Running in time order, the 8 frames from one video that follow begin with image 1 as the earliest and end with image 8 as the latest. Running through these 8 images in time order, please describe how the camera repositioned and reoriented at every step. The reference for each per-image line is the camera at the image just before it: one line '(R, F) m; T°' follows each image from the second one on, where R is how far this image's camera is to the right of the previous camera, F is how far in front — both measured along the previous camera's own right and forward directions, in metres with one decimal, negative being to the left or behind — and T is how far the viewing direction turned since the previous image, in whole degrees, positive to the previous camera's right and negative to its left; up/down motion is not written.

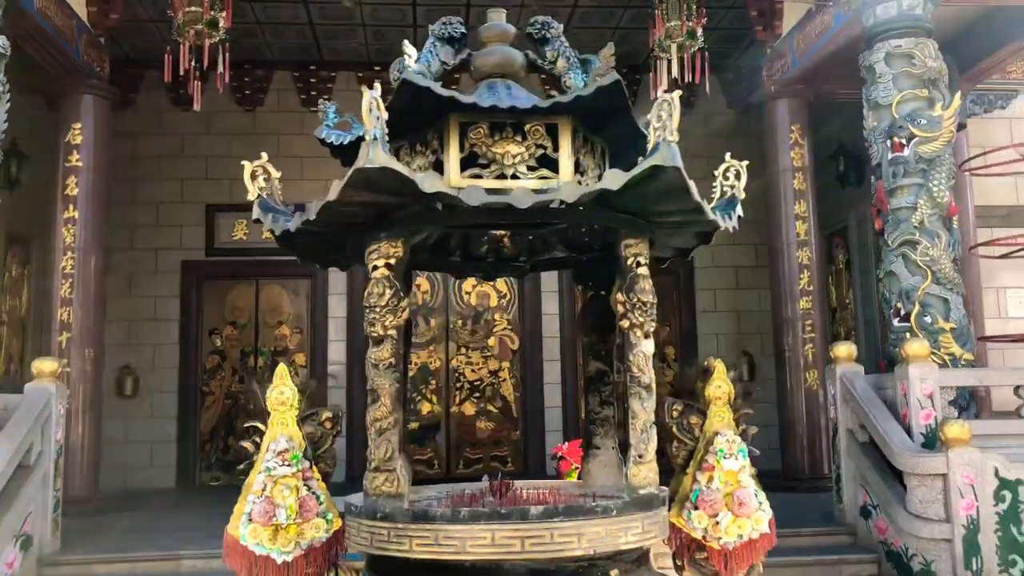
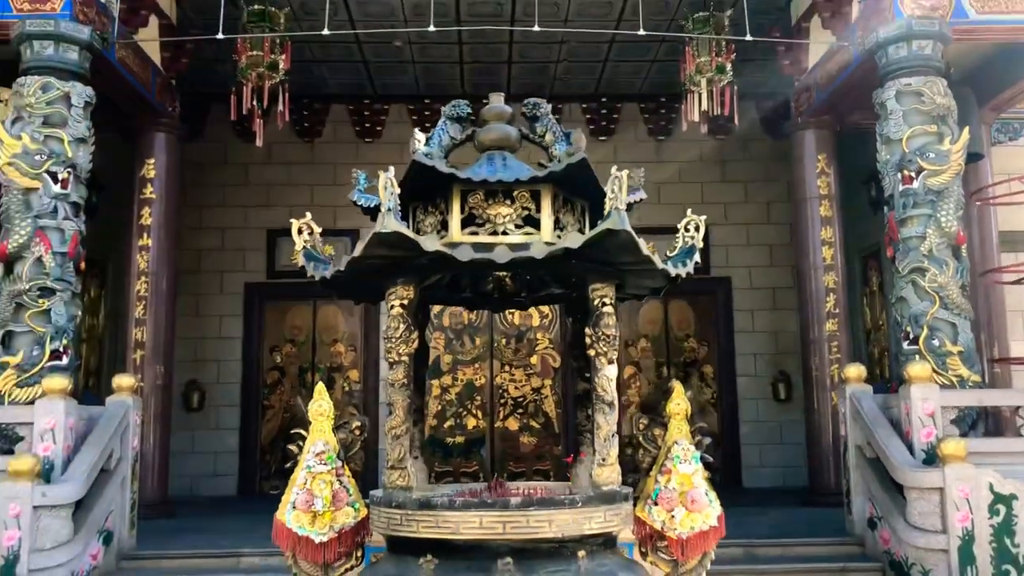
(+0.2, -0.4) m; -3°
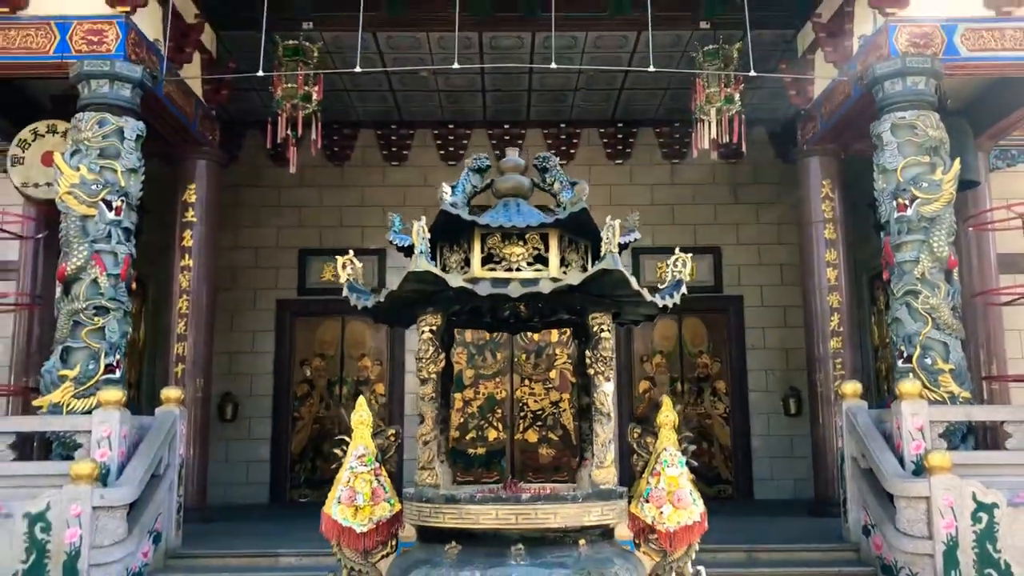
(0.0, -0.4) m; -1°
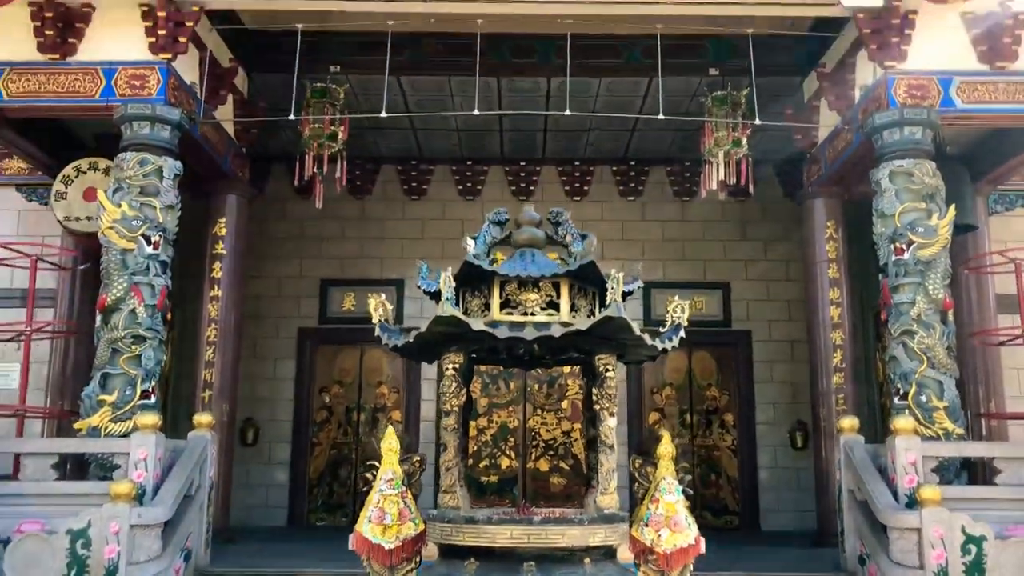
(0.0, -0.3) m; -1°
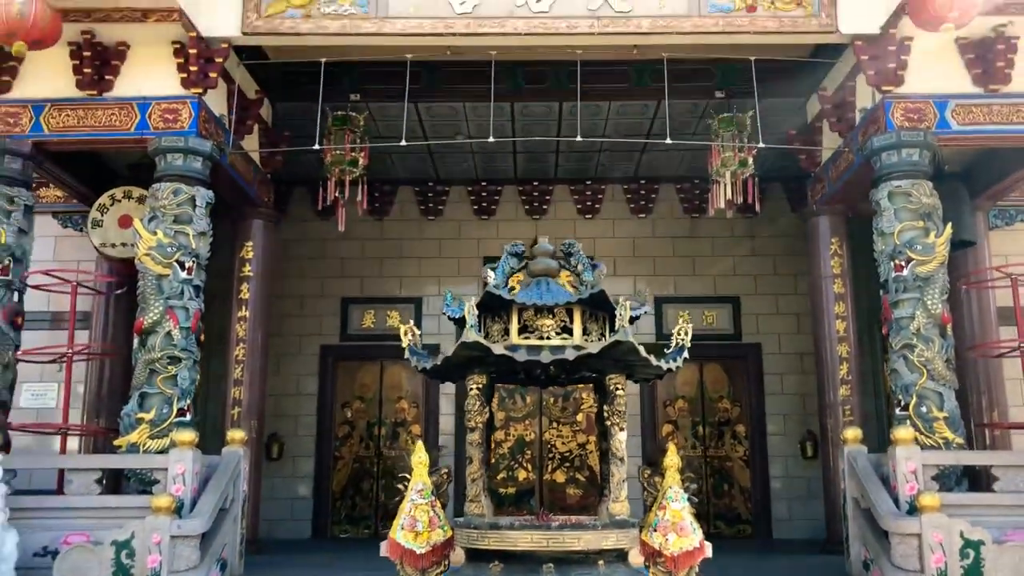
(0.0, -0.3) m; -1°
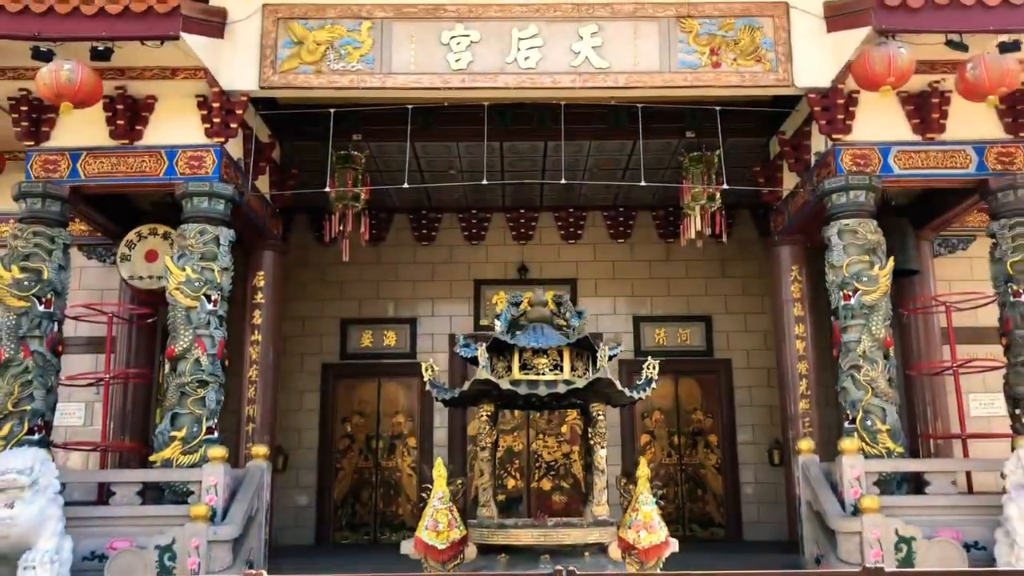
(-0.1, -0.8) m; +1°
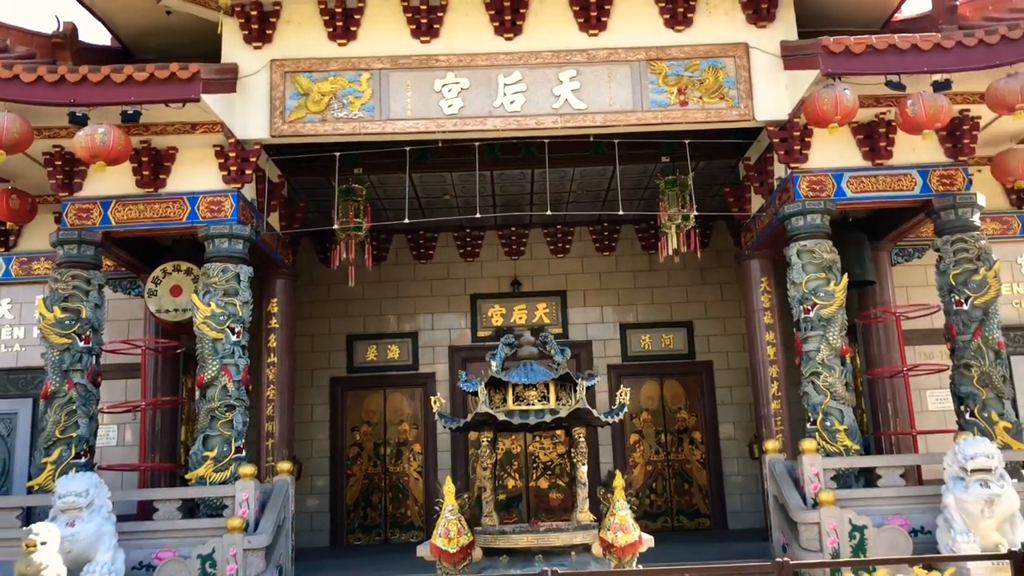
(0.0, -0.8) m; 0°
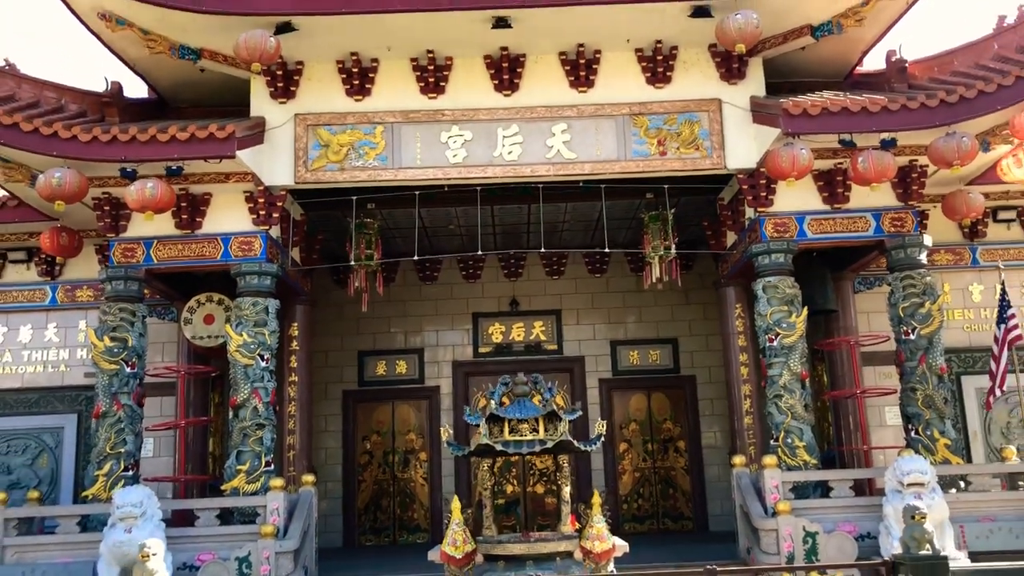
(0.0, -1.0) m; 0°
